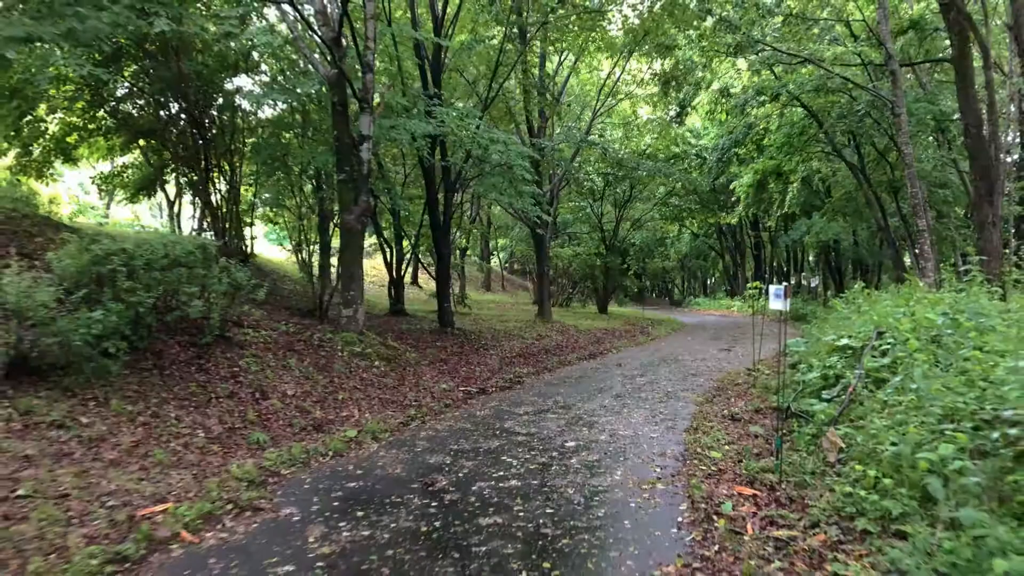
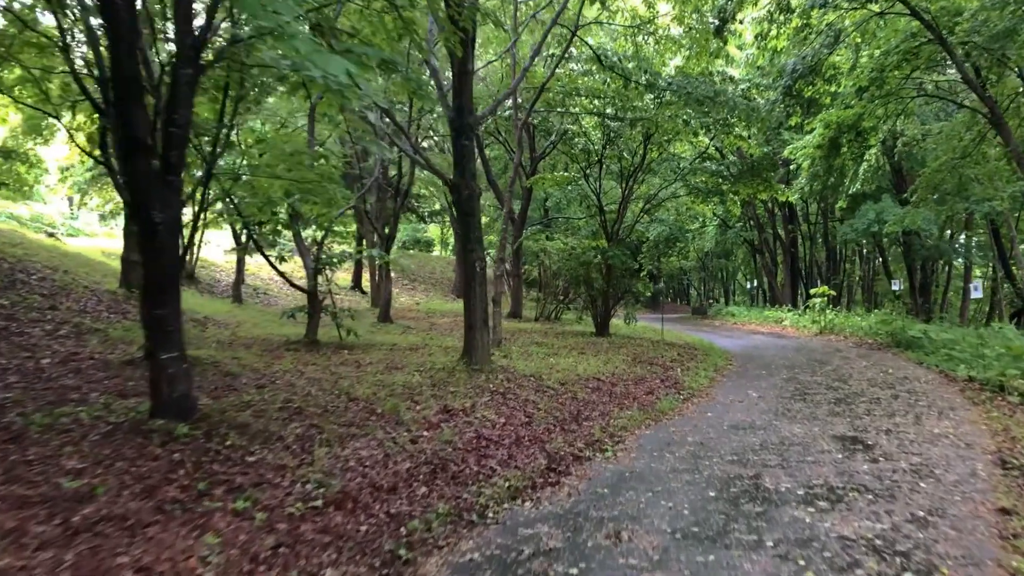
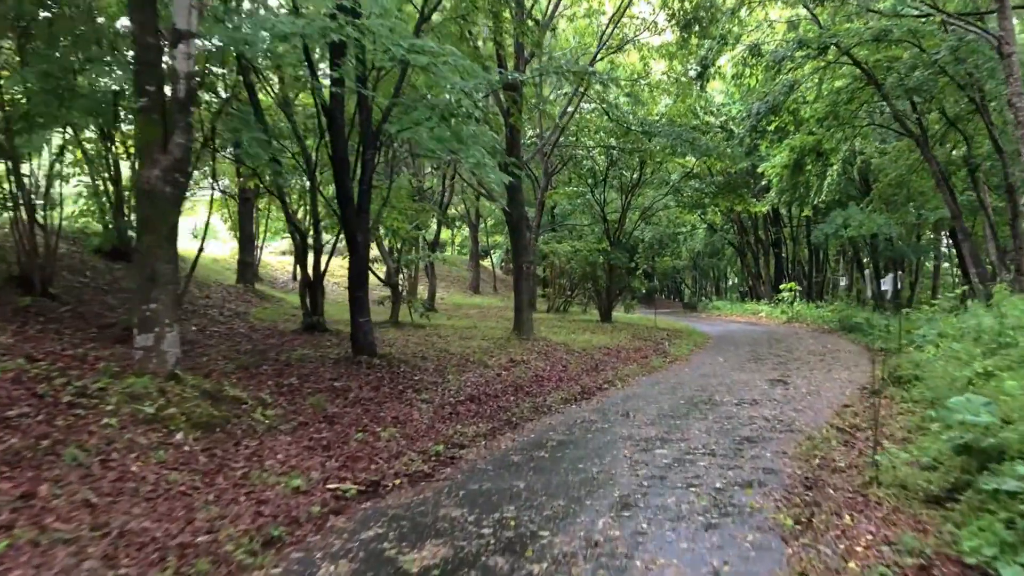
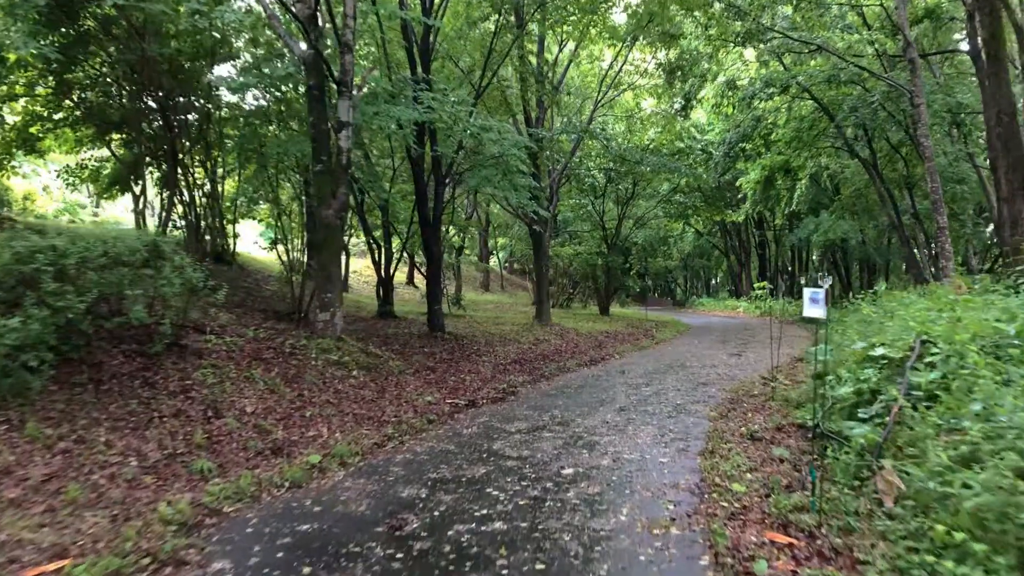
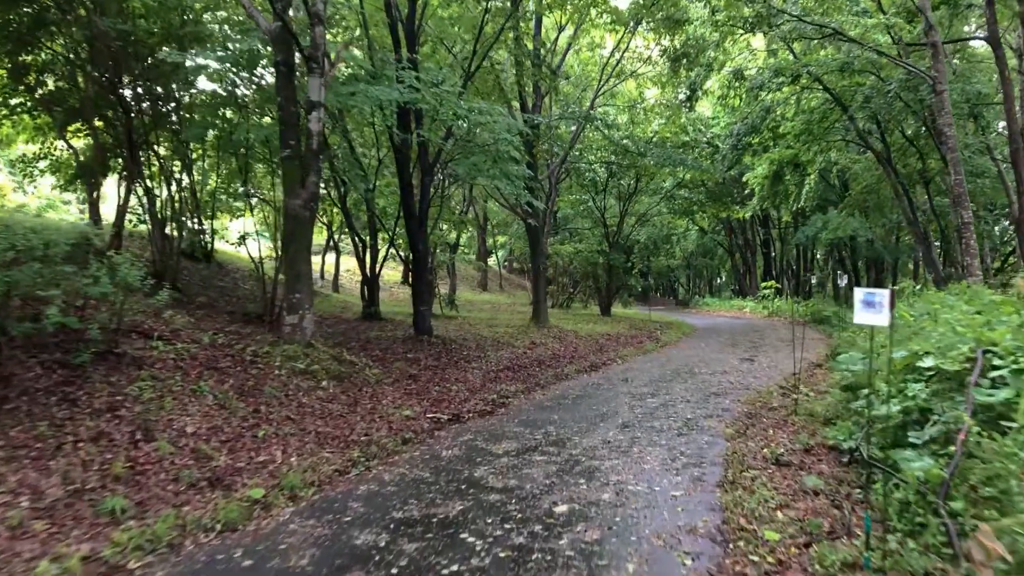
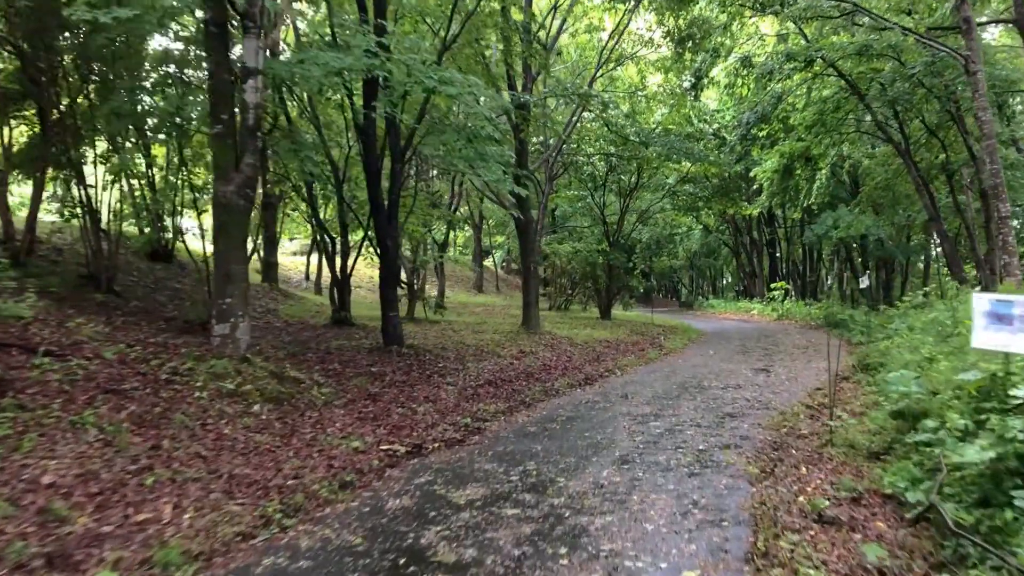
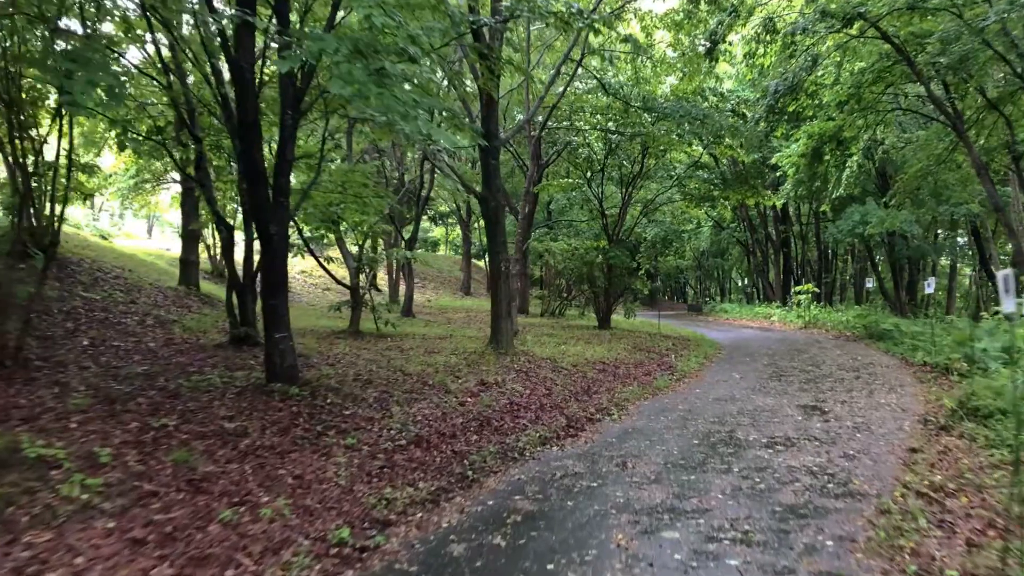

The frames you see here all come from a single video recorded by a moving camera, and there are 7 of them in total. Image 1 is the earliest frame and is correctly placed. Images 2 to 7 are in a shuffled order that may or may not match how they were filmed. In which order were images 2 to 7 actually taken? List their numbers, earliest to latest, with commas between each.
4, 5, 6, 3, 7, 2
